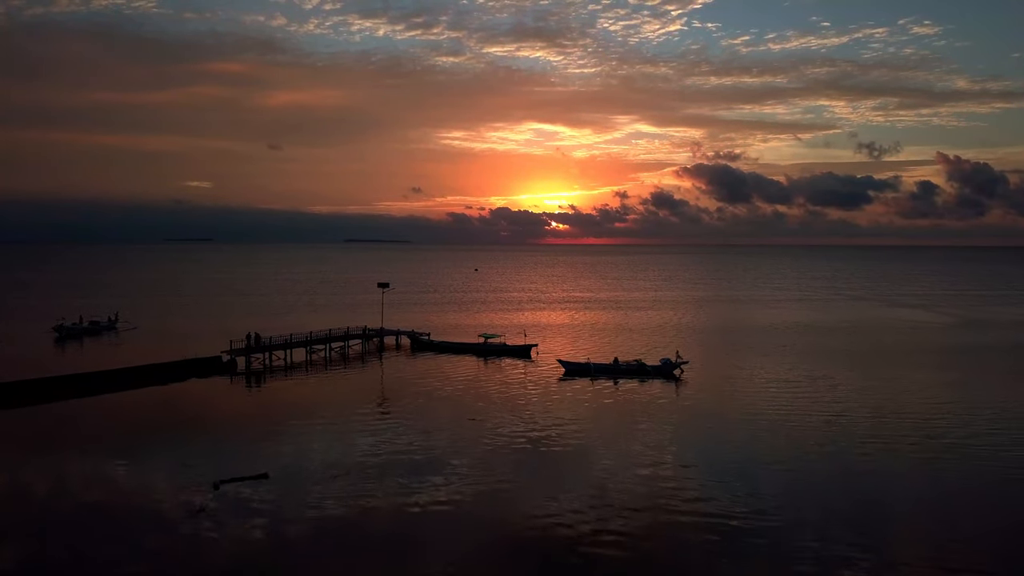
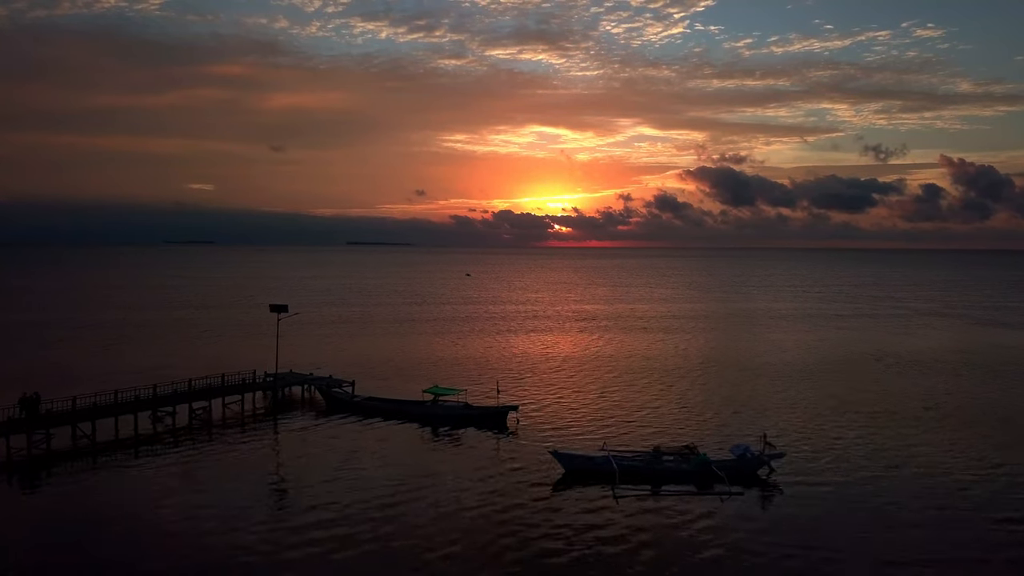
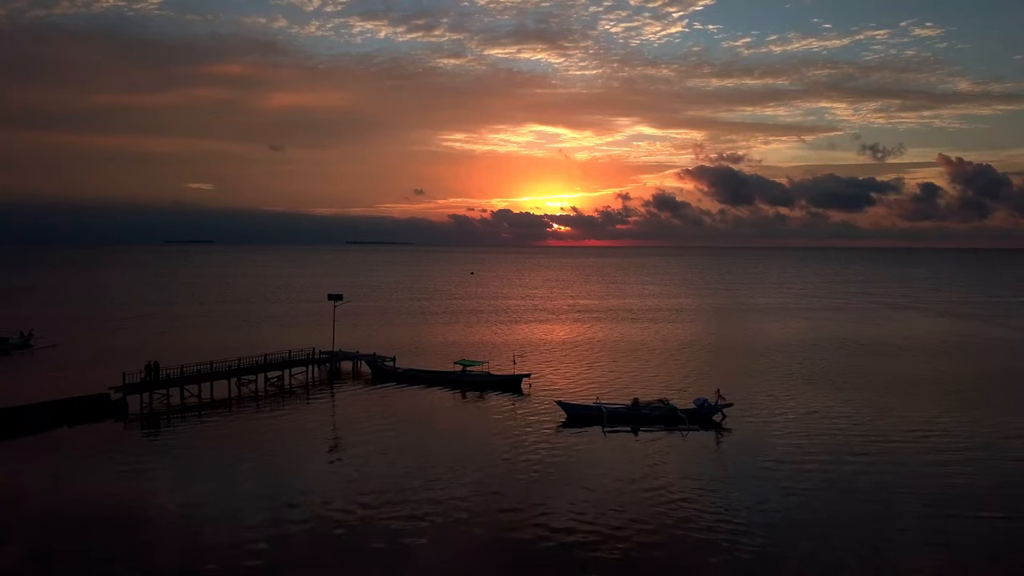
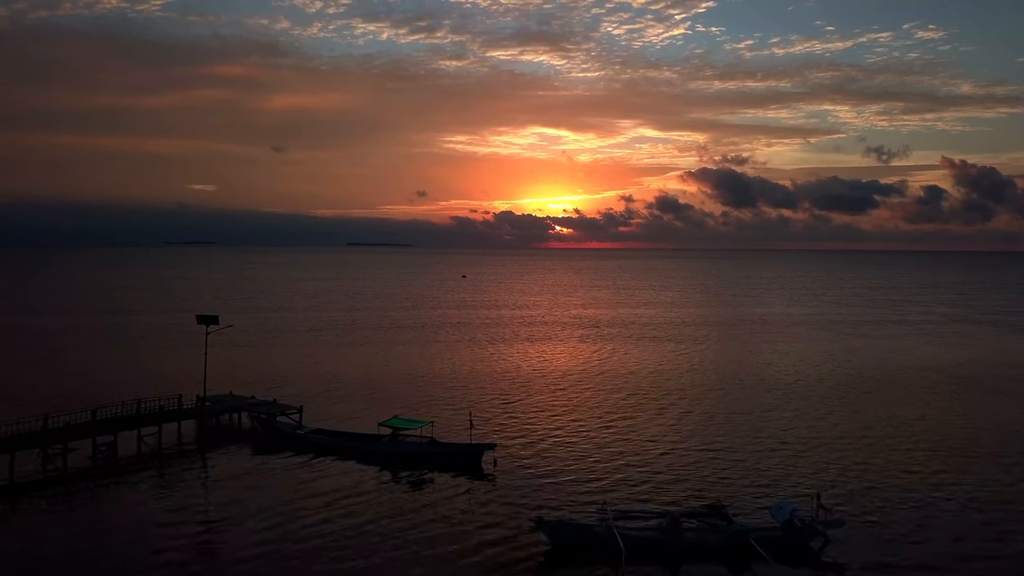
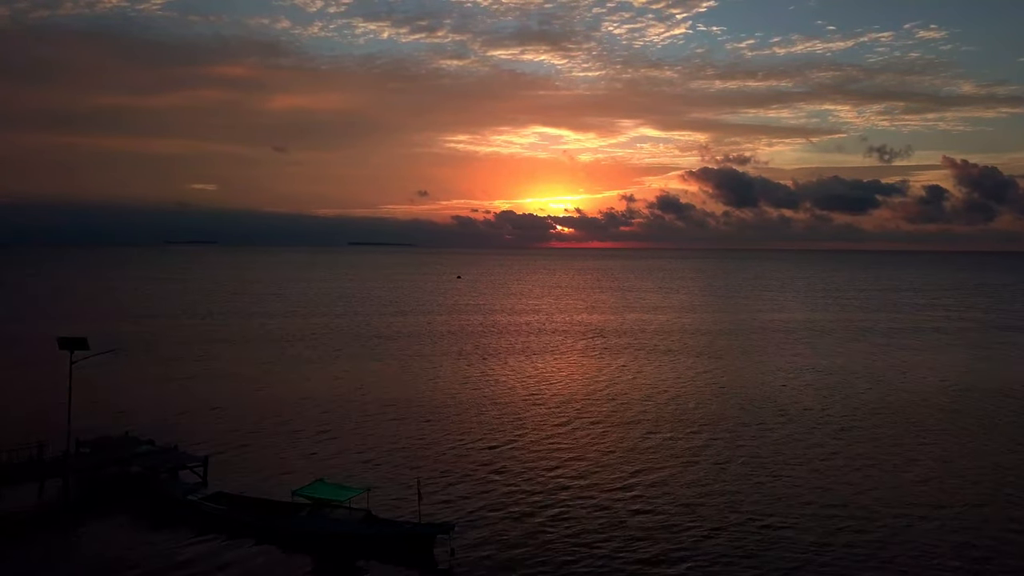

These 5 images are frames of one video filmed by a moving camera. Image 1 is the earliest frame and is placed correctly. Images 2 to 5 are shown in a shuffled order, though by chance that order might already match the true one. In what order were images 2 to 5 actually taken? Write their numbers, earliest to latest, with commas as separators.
3, 2, 4, 5
